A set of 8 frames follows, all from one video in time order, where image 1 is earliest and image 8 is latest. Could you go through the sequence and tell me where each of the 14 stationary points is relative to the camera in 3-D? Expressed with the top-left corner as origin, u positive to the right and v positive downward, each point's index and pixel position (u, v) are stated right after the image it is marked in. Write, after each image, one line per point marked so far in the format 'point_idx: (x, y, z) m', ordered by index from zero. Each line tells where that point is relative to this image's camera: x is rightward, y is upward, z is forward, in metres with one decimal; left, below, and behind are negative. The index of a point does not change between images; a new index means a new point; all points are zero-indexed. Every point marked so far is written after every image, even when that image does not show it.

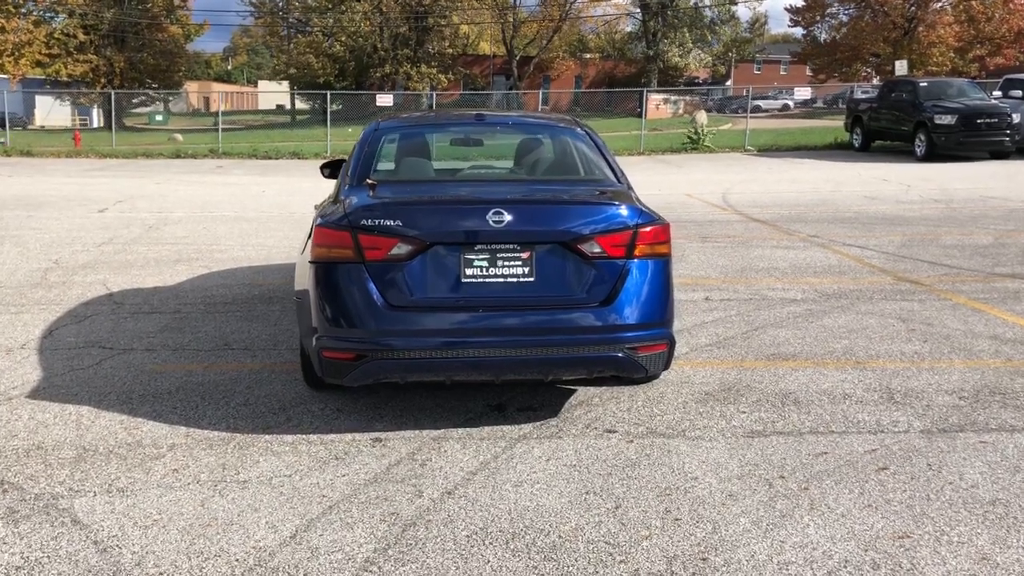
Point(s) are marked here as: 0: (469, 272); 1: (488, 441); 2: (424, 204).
0: (-0.2, +0.1, +4.8) m
1: (-0.1, -0.8, +4.9) m
2: (-0.5, +0.4, +4.8) m
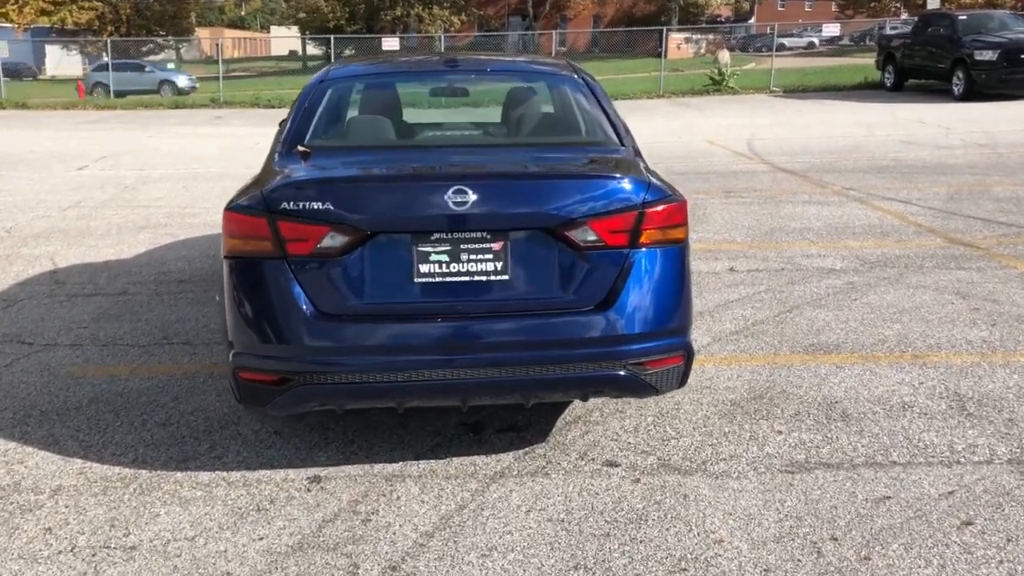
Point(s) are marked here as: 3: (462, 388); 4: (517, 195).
0: (-0.3, +0.1, +3.7) m
1: (-0.2, -0.8, +3.9) m
2: (-0.6, +0.4, +3.7) m
3: (-0.2, -0.4, +3.7) m
4: (0.0, +0.3, +3.7) m
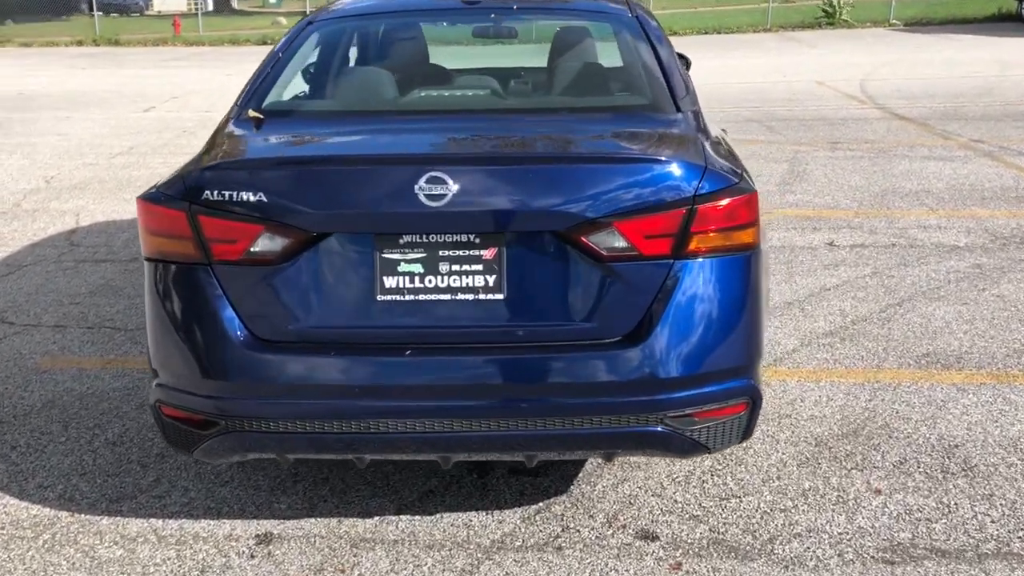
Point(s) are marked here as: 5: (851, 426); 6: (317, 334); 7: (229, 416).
0: (-0.3, 0.0, +2.7) m
1: (-0.2, -0.8, +3.0) m
2: (-0.6, +0.4, +2.7) m
3: (-0.2, -0.4, +2.8) m
4: (0.0, +0.3, +2.7) m
5: (+1.3, -0.5, +3.8) m
6: (-0.6, -0.1, +2.8) m
7: (-0.8, -0.4, +2.8) m
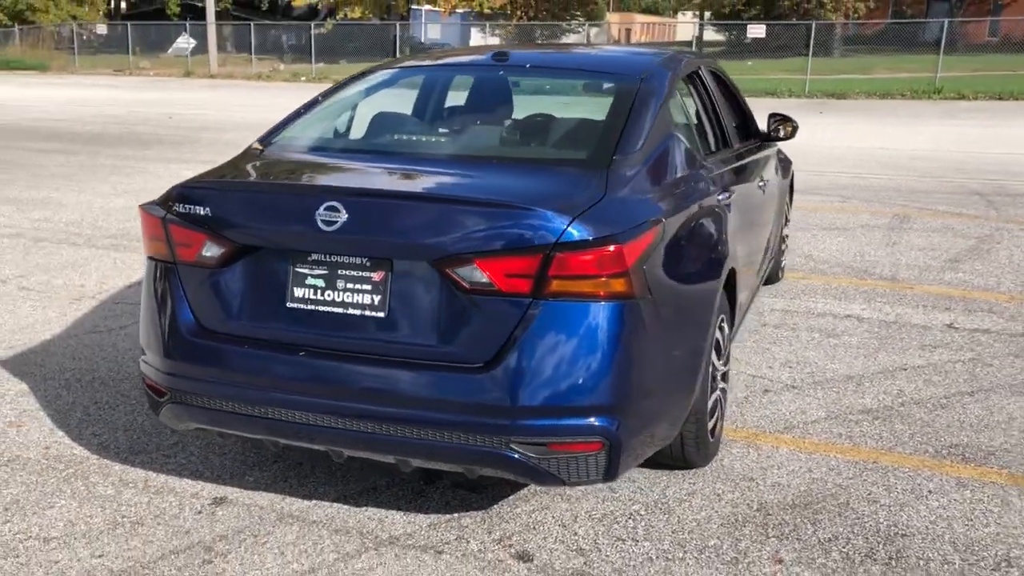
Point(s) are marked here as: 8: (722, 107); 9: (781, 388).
0: (-0.7, 0.0, +3.2) m
1: (-0.6, -0.9, +3.4) m
2: (-0.9, +0.3, +3.3) m
3: (-0.6, -0.5, +3.2) m
4: (-0.4, +0.2, +3.1) m
5: (+1.1, -0.8, +3.7) m
6: (-0.9, -0.1, +3.3) m
7: (-1.2, -0.4, +3.4) m
8: (+1.1, +1.0, +5.2) m
9: (+1.4, -0.5, +4.9) m
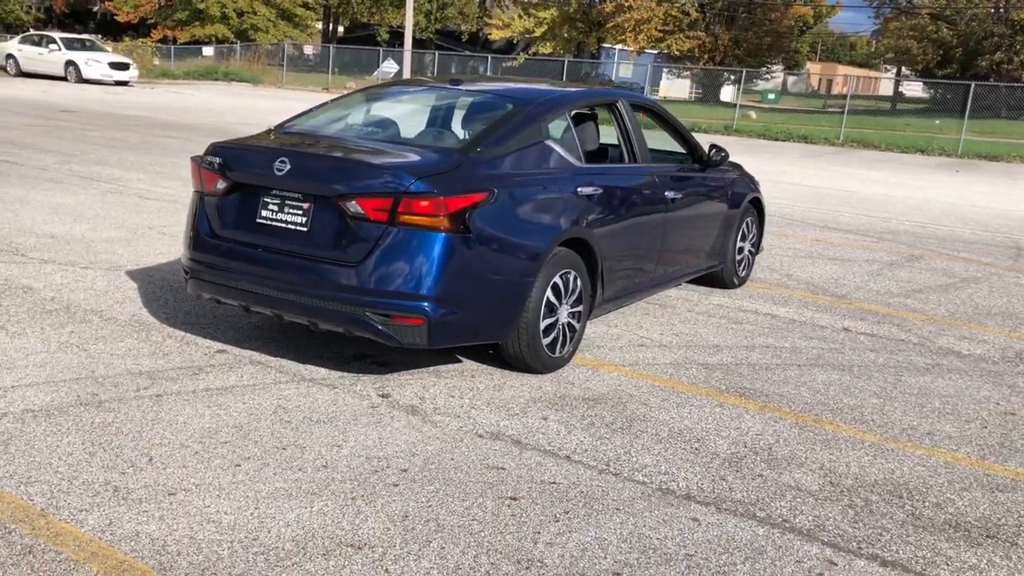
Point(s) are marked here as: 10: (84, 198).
0: (-1.3, +0.4, +5.2) m
1: (-1.3, -0.5, +5.3) m
2: (-1.5, +0.8, +5.3) m
3: (-1.3, -0.1, +5.2) m
4: (-1.0, +0.6, +5.0) m
5: (+0.5, -0.6, +5.4) m
6: (-1.5, +0.3, +5.3) m
7: (-1.8, +0.1, +5.5) m
8: (+0.9, +1.1, +6.8) m
9: (+1.0, -0.4, +6.5) m
10: (-4.8, +1.0, +10.9) m
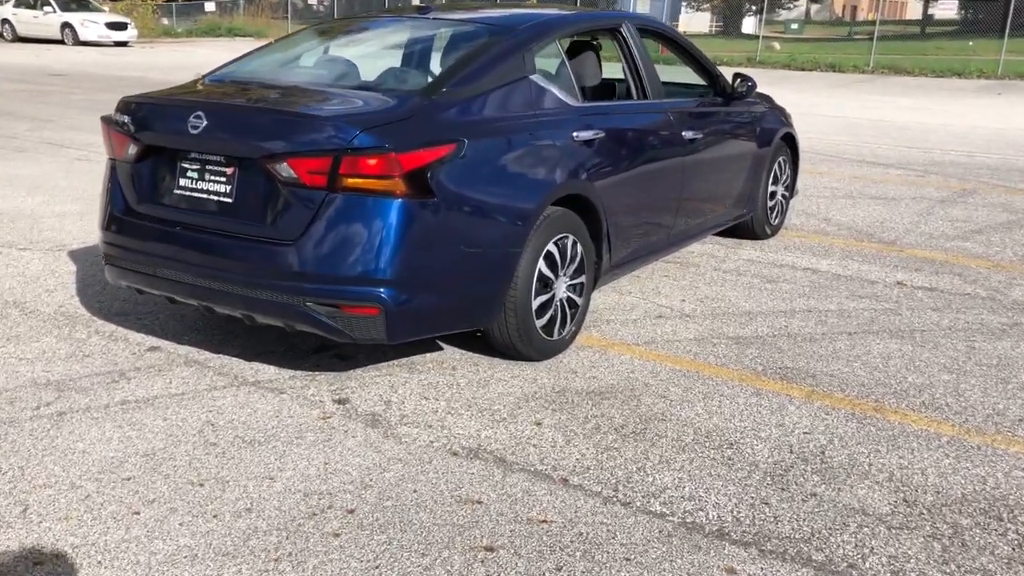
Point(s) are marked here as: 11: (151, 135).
0: (-1.4, +0.5, +4.2) m
1: (-1.4, -0.4, +4.4) m
2: (-1.6, +0.8, +4.3) m
3: (-1.4, 0.0, +4.2) m
4: (-1.1, +0.7, +4.0) m
5: (+0.4, -0.5, +4.4) m
6: (-1.6, +0.4, +4.3) m
7: (-1.9, +0.2, +4.5) m
8: (+0.8, +1.3, +5.8) m
9: (+0.9, -0.2, +5.5) m
10: (-4.8, +1.2, +10.0) m
11: (-1.6, +0.7, +4.2) m
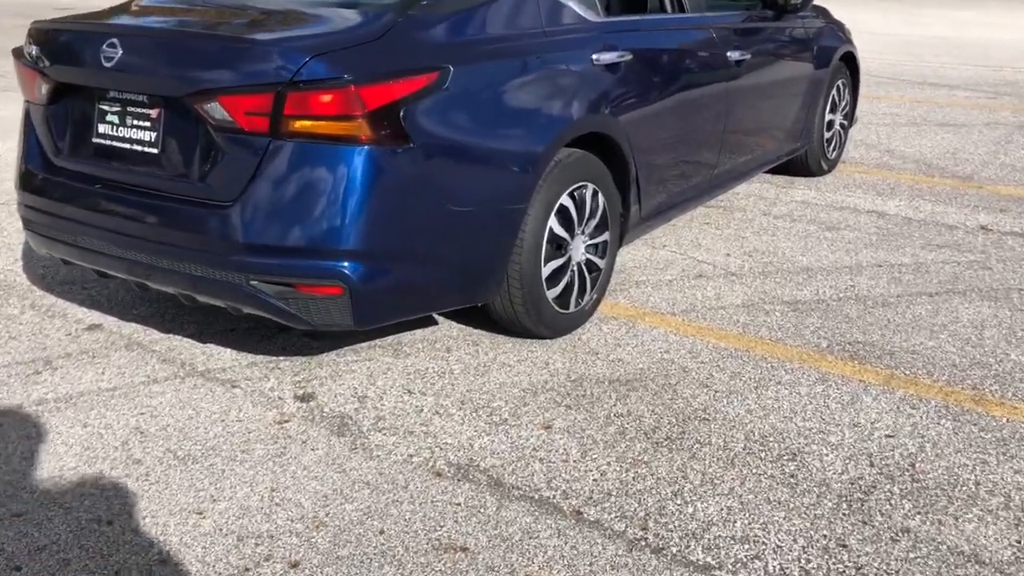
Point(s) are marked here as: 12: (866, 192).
0: (-1.4, +0.6, +3.4) m
1: (-1.3, -0.3, +3.6) m
2: (-1.6, +0.9, +3.5) m
3: (-1.4, +0.1, +3.4) m
4: (-1.1, +0.8, +3.1) m
5: (+0.5, -0.3, +3.5) m
6: (-1.6, +0.5, +3.5) m
7: (-1.9, +0.3, +3.7) m
8: (+0.9, +1.6, +4.8) m
9: (+1.0, +0.1, +4.6) m
10: (-4.6, +1.7, +9.2) m
11: (-1.6, +0.8, +3.4) m
12: (+2.2, +0.6, +6.1) m
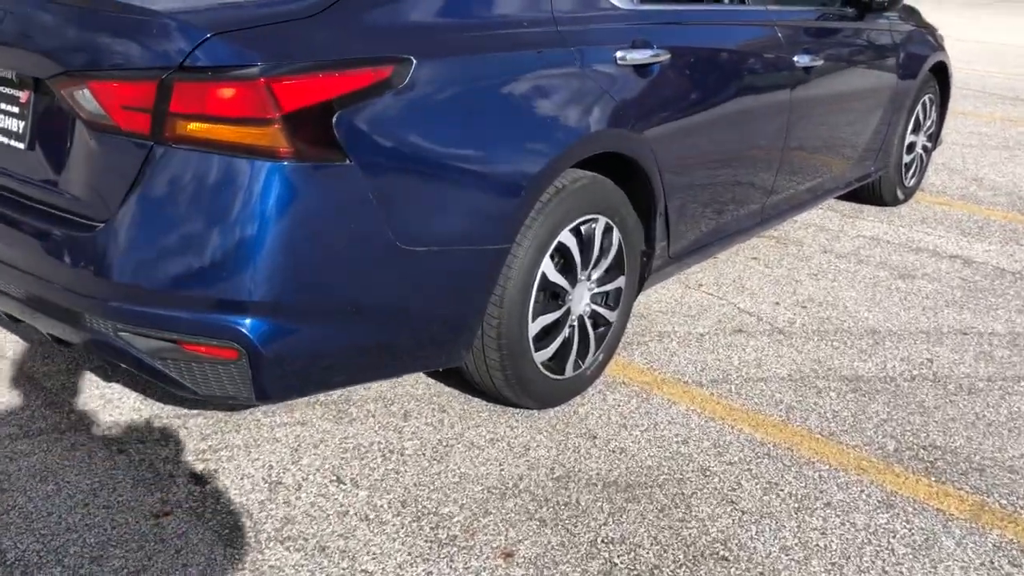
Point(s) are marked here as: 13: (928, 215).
0: (-1.5, +0.5, +2.6) m
1: (-1.4, -0.4, +2.9) m
2: (-1.6, +0.9, +2.7) m
3: (-1.4, 0.0, +2.7) m
4: (-1.2, +0.7, +2.4) m
5: (+0.4, -0.5, +2.7) m
6: (-1.6, +0.4, +2.8) m
7: (-1.9, +0.2, +3.0) m
8: (+1.0, +1.4, +3.9) m
9: (+1.0, -0.2, +3.7) m
10: (-4.2, +2.0, +8.5) m
11: (-1.6, +0.7, +2.6) m
12: (+2.3, +0.3, +5.1) m
13: (+2.3, +0.4, +5.4) m
